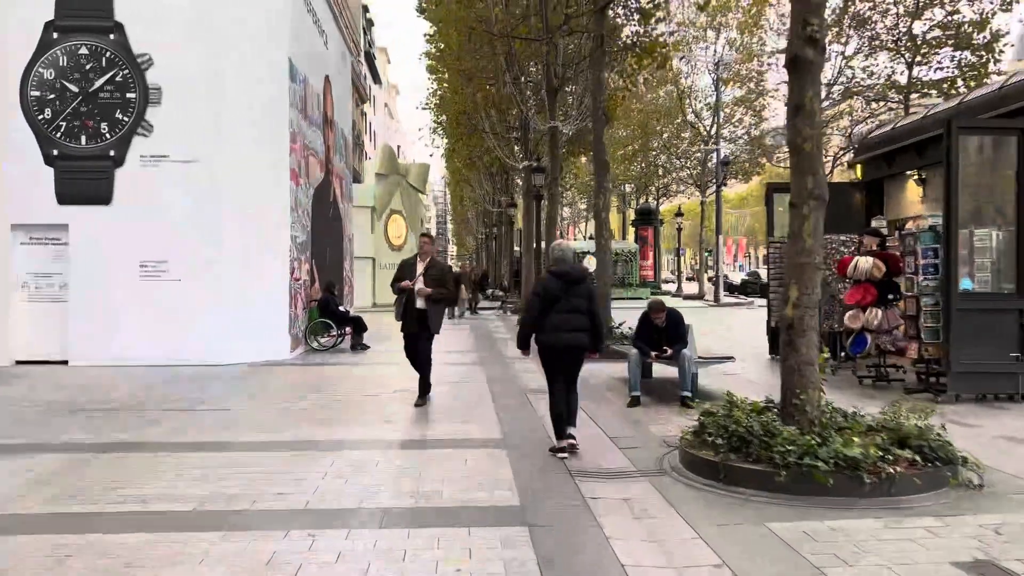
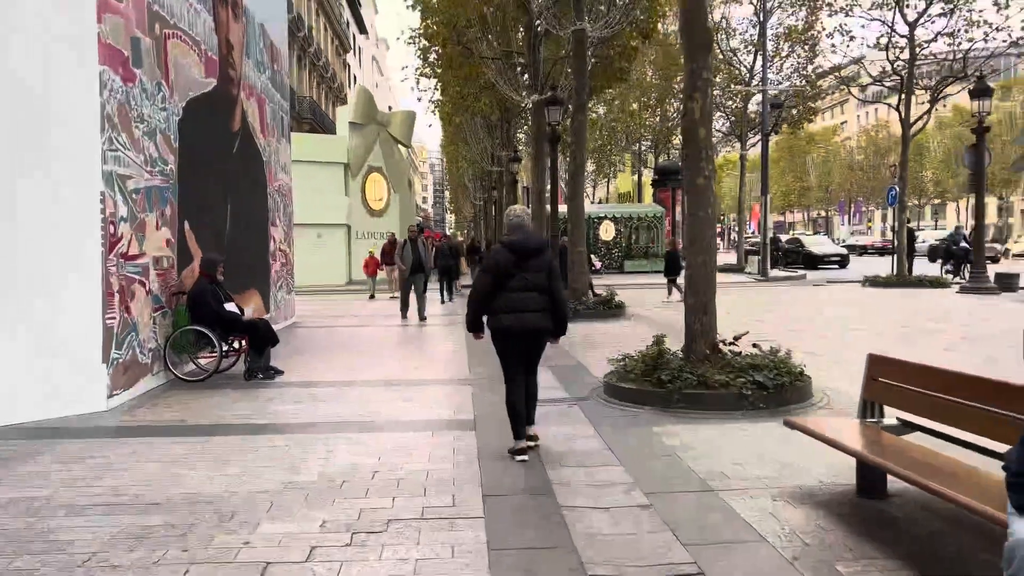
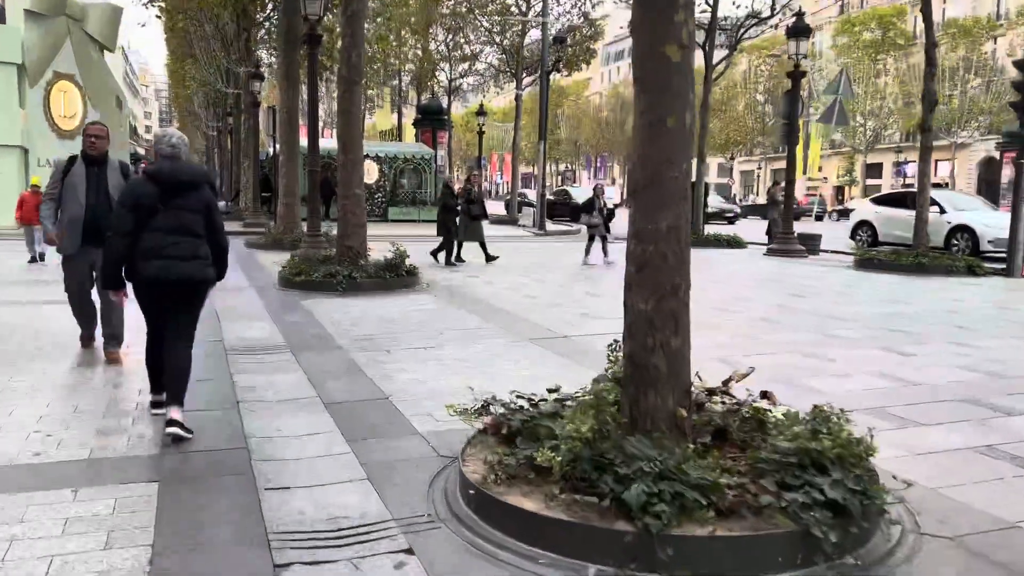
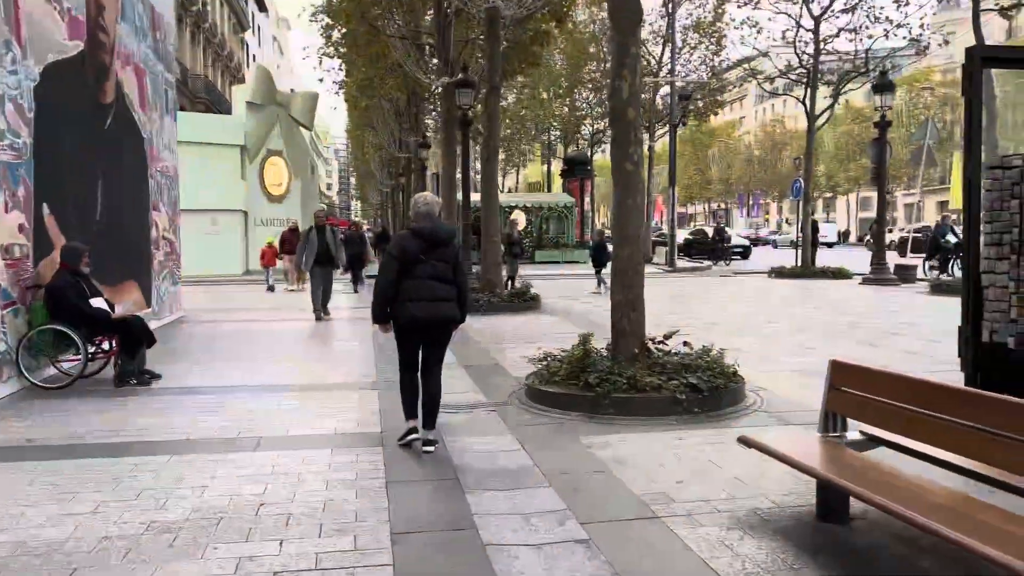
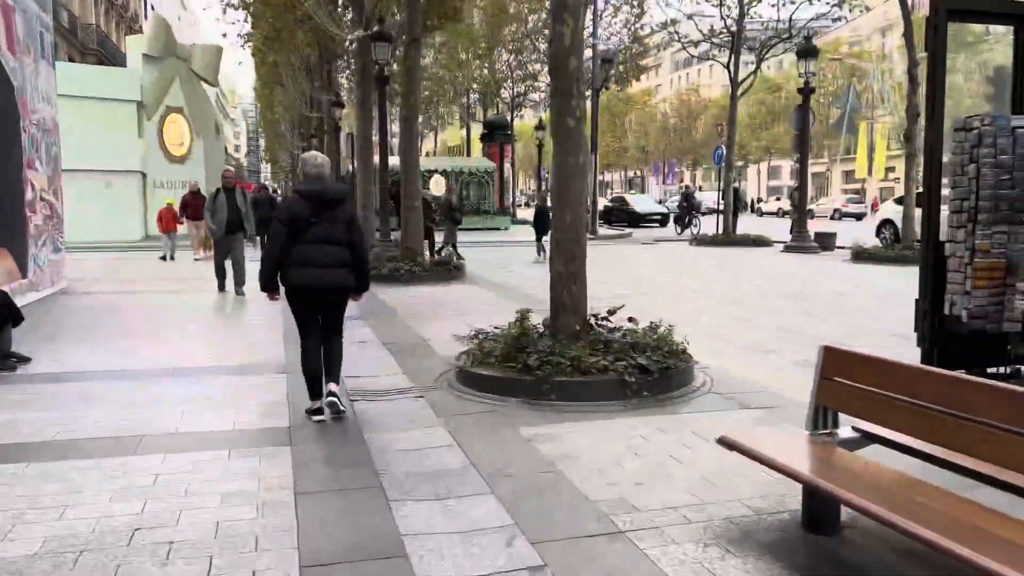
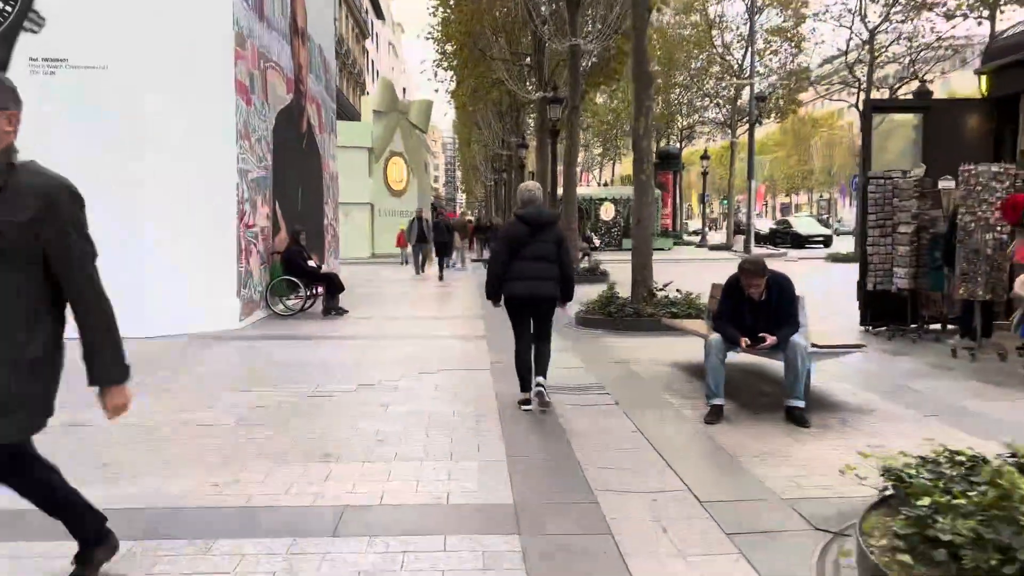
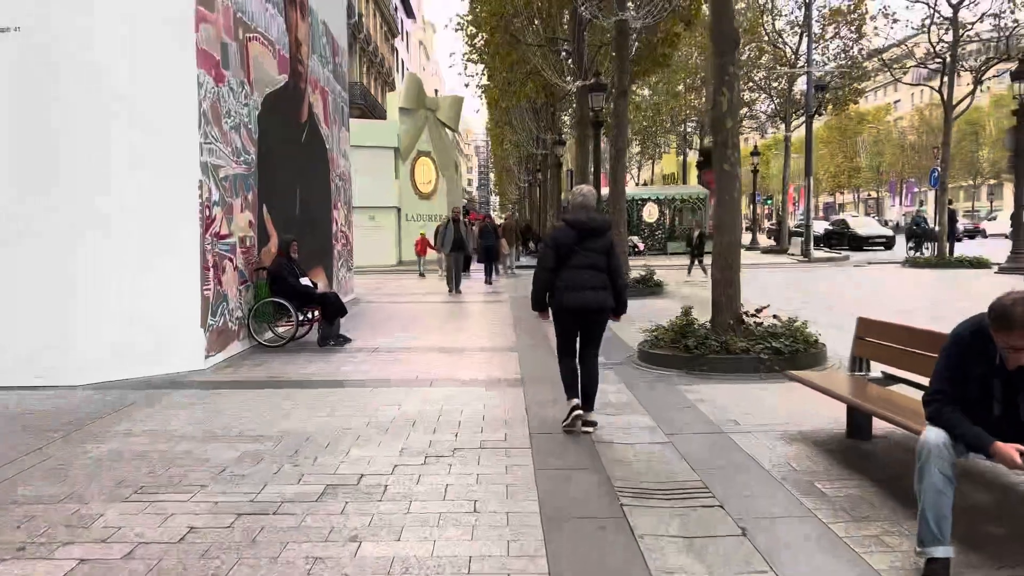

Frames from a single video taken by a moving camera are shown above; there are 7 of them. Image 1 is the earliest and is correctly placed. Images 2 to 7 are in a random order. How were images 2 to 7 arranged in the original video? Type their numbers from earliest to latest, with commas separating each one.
6, 7, 2, 4, 5, 3
